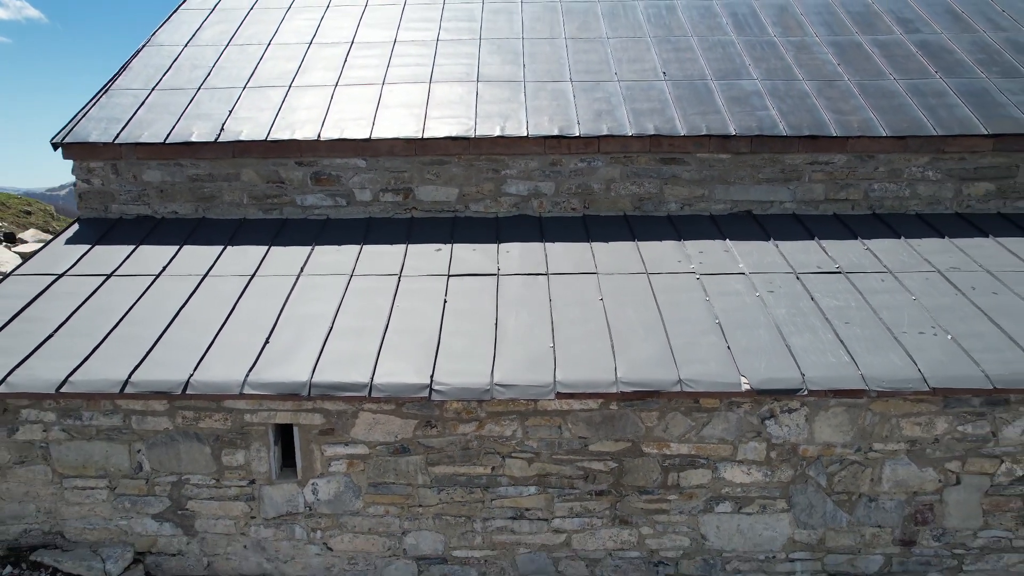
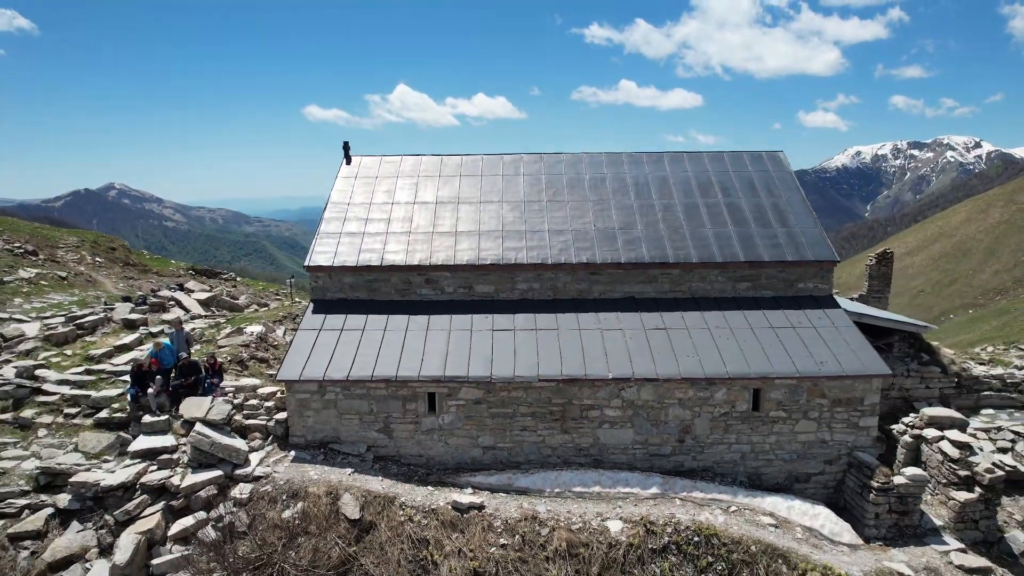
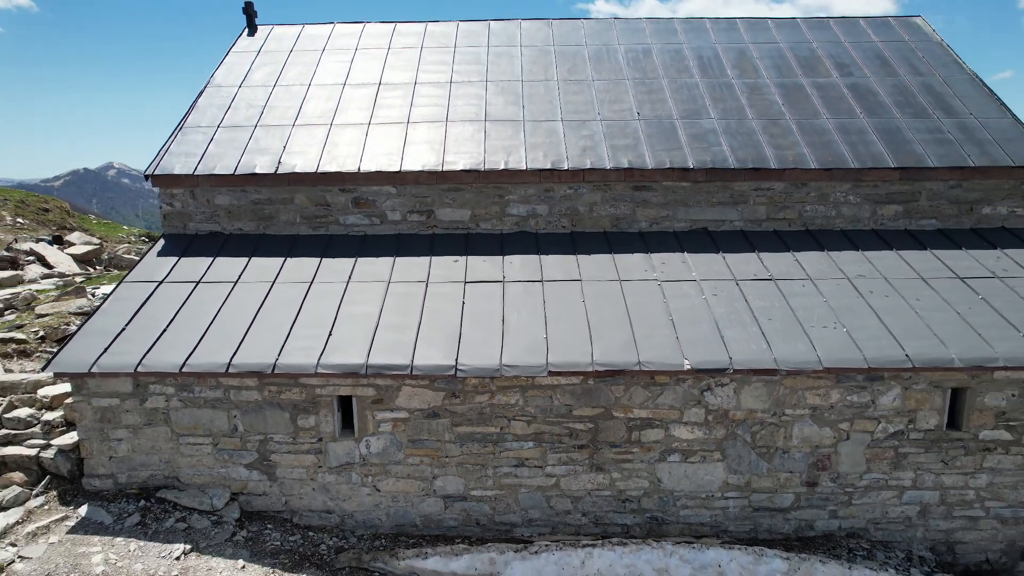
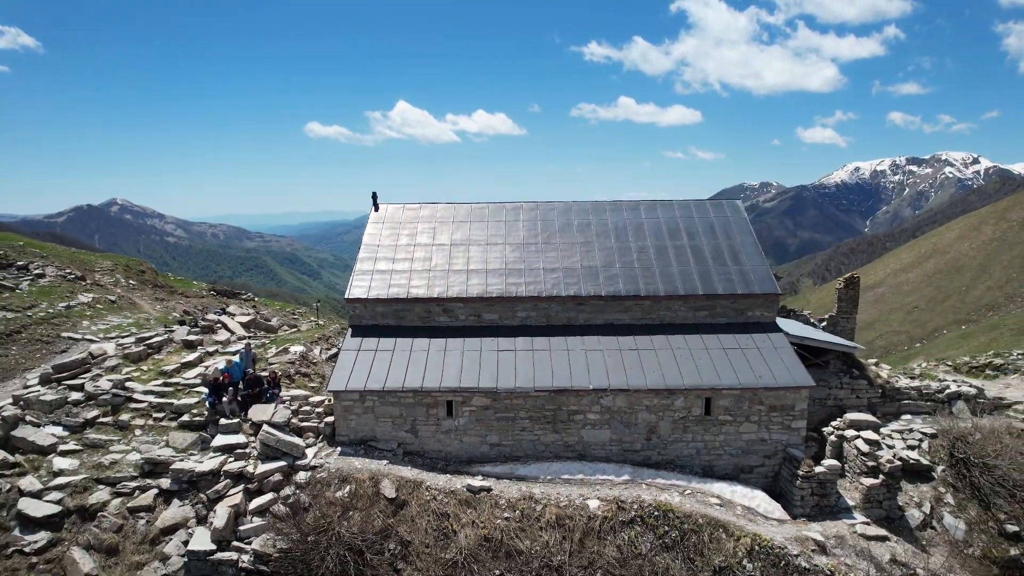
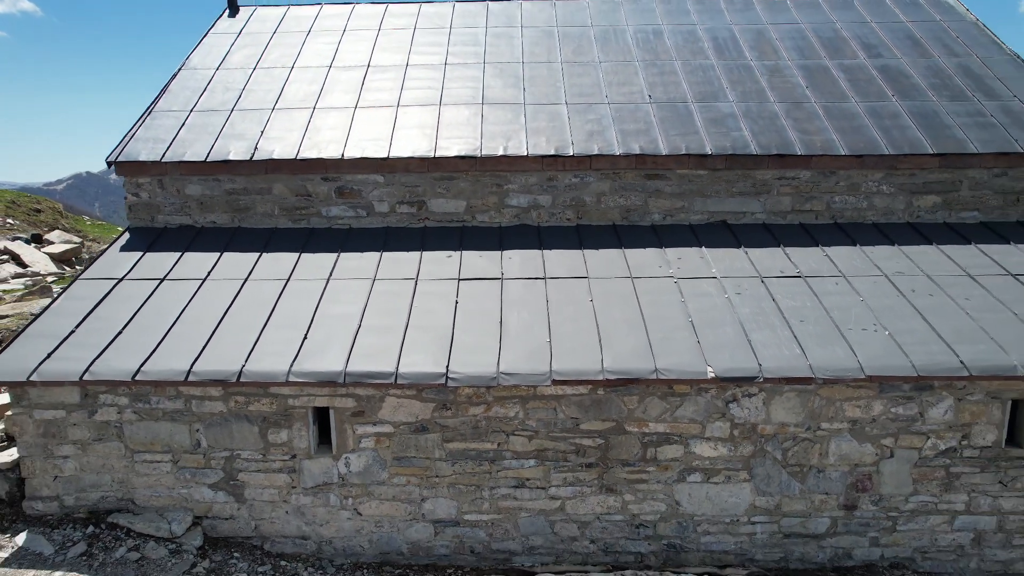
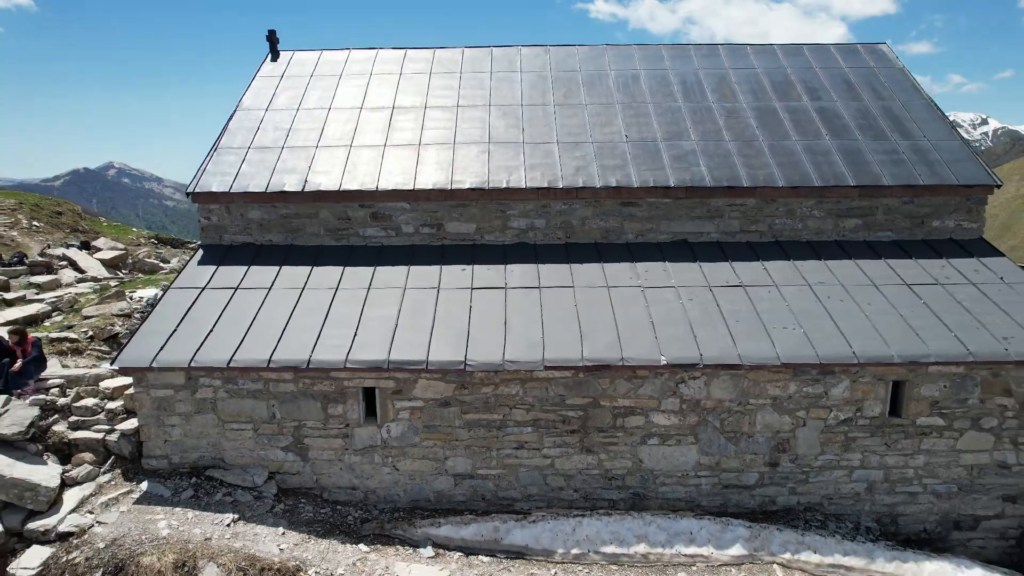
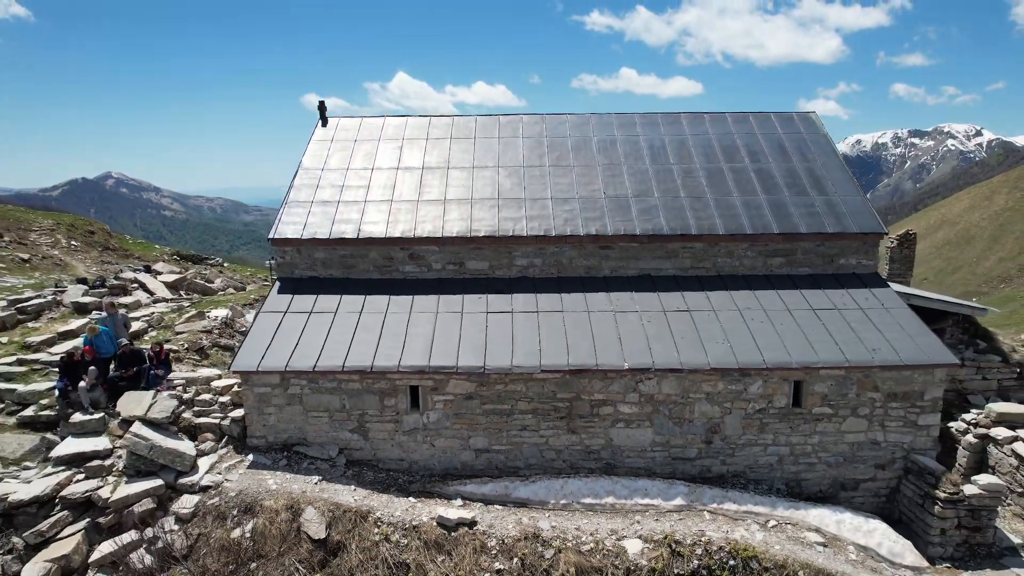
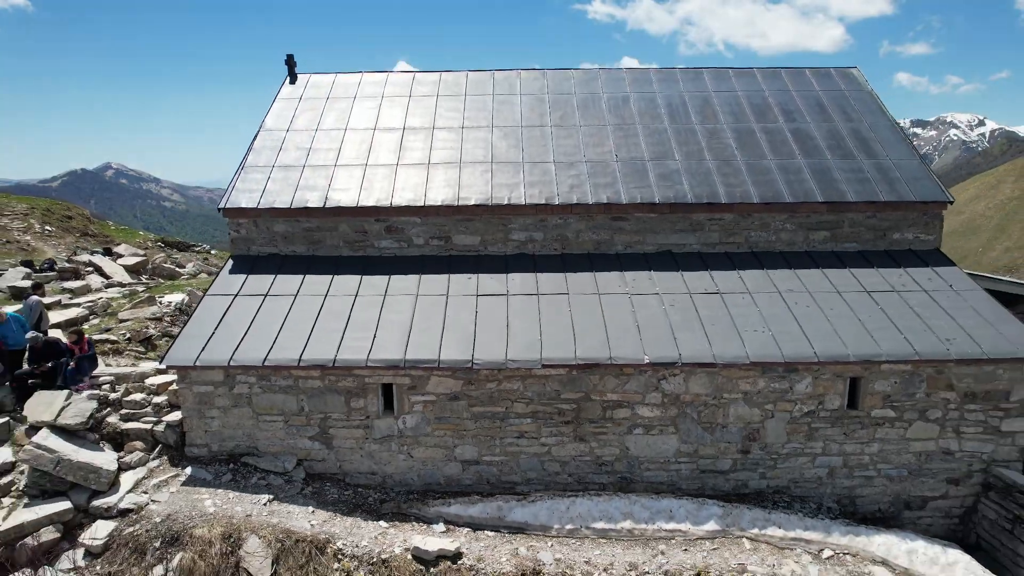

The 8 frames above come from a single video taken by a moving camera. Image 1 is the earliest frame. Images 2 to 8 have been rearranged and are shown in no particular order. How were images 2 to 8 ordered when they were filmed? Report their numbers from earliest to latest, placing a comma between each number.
5, 3, 6, 8, 7, 2, 4
